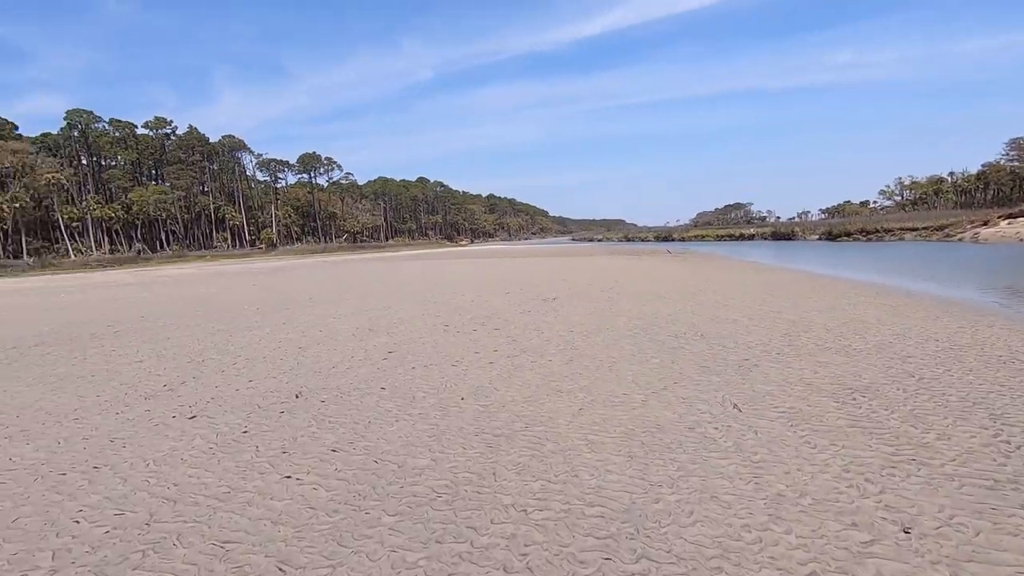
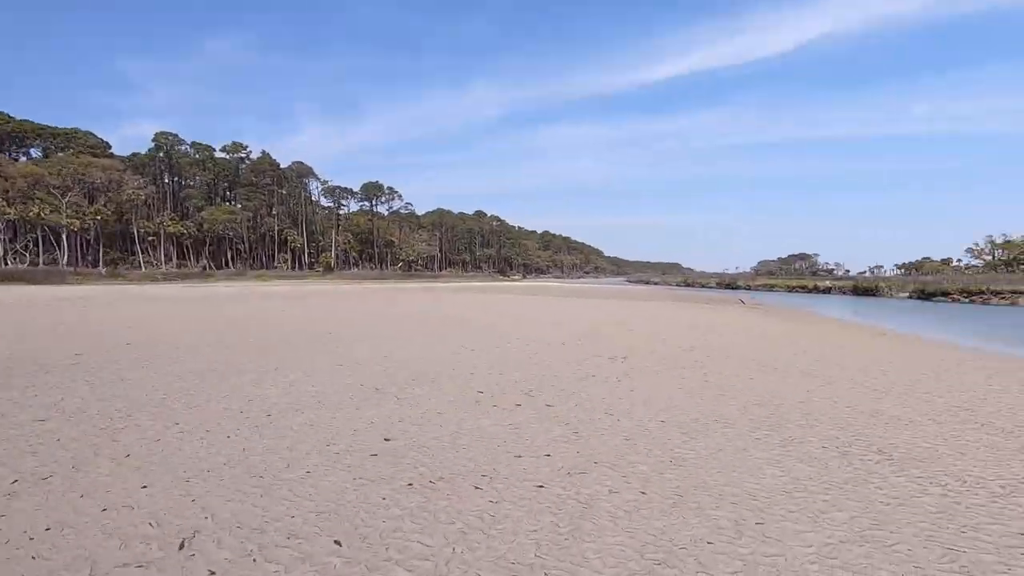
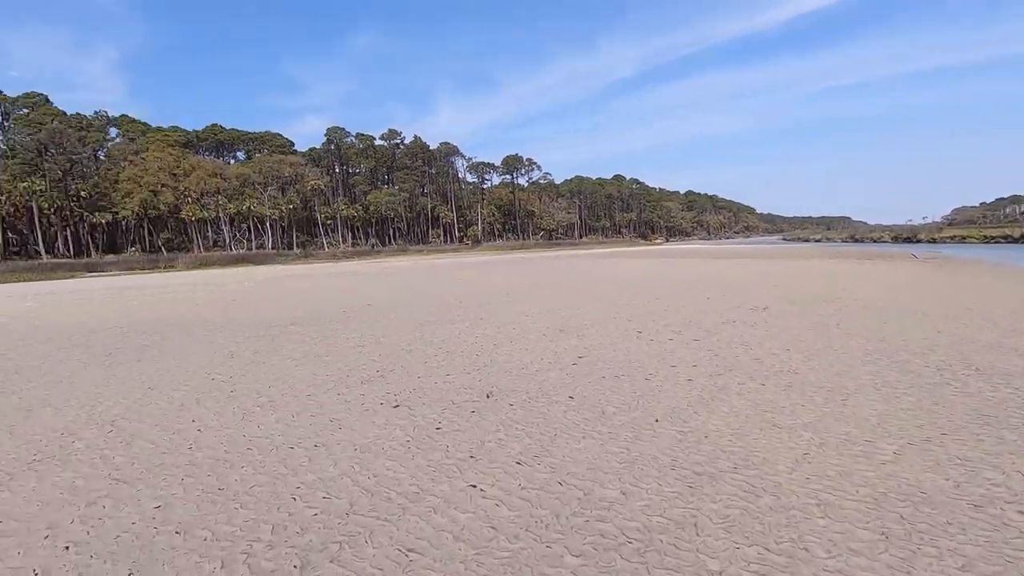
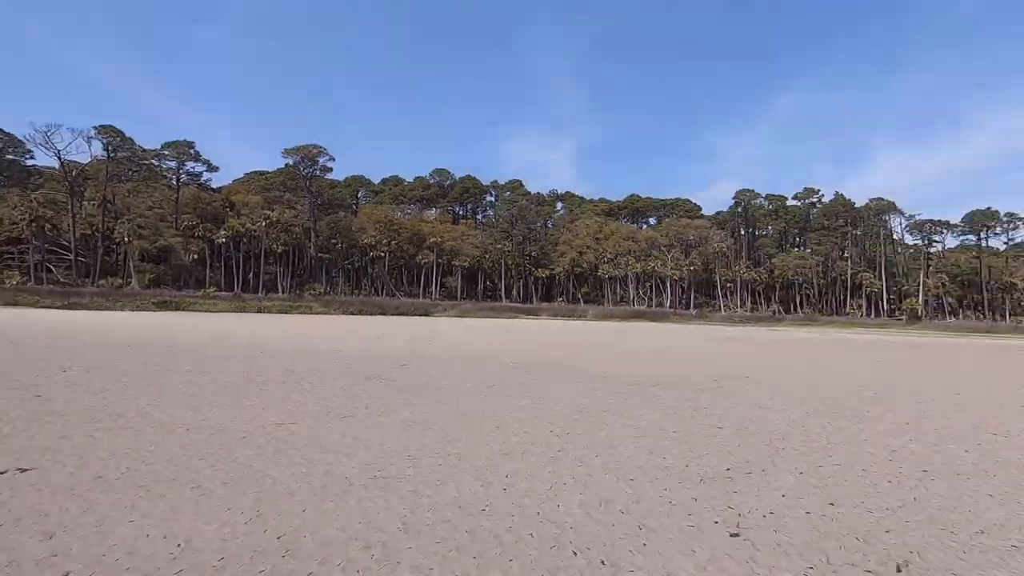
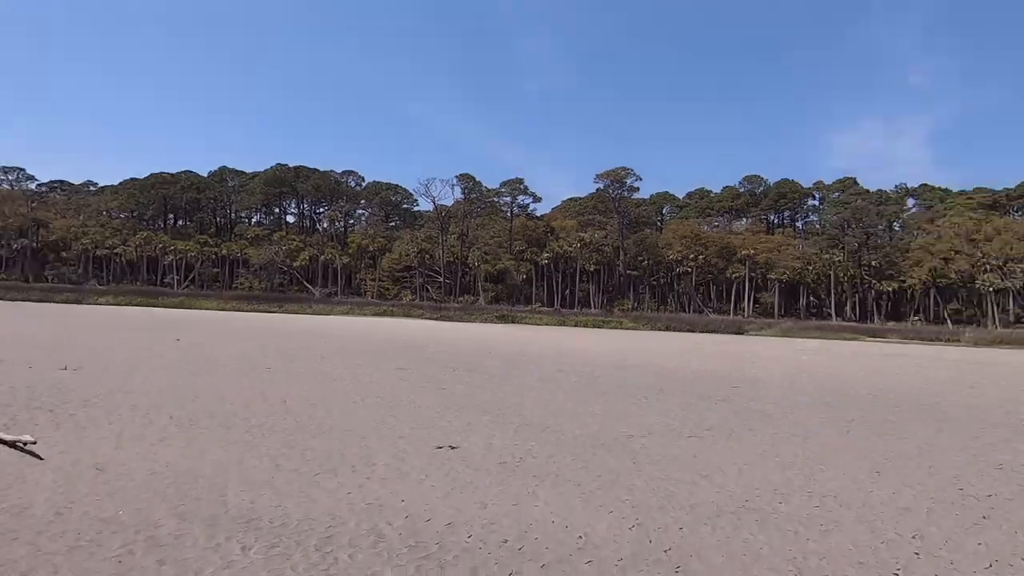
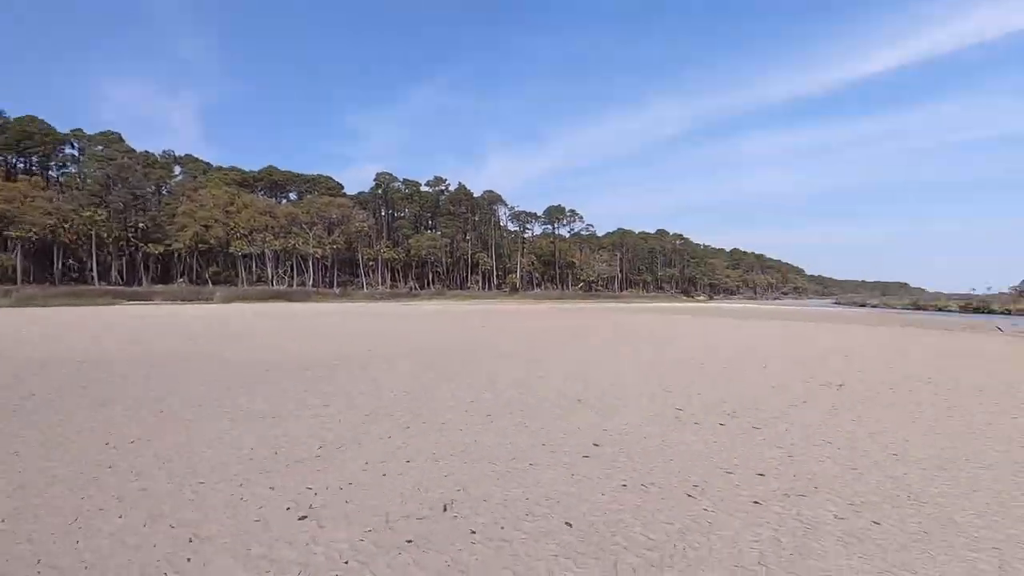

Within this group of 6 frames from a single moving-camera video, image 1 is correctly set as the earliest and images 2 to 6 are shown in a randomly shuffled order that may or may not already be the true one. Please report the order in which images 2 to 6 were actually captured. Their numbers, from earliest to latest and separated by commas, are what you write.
3, 5, 4, 6, 2
